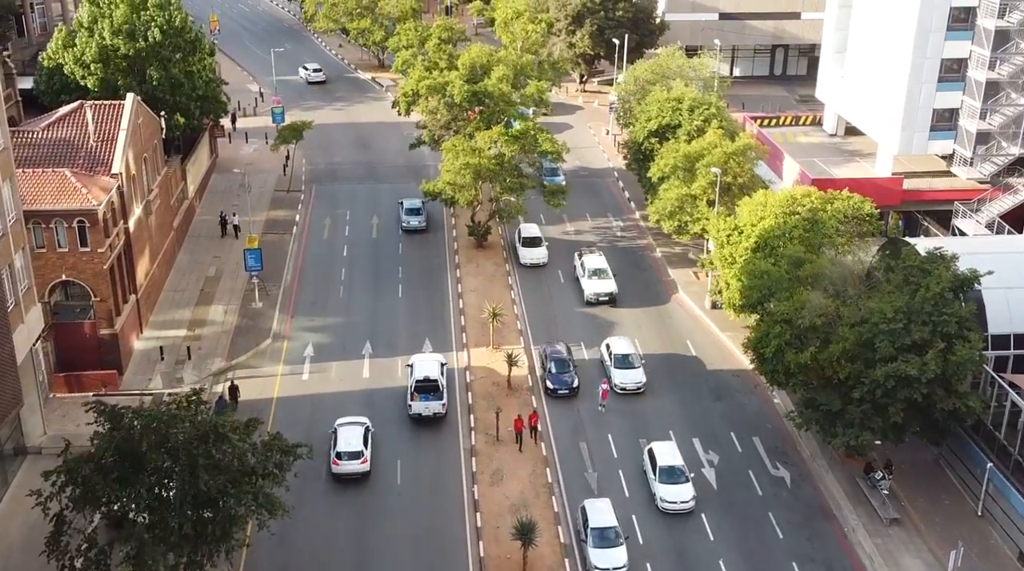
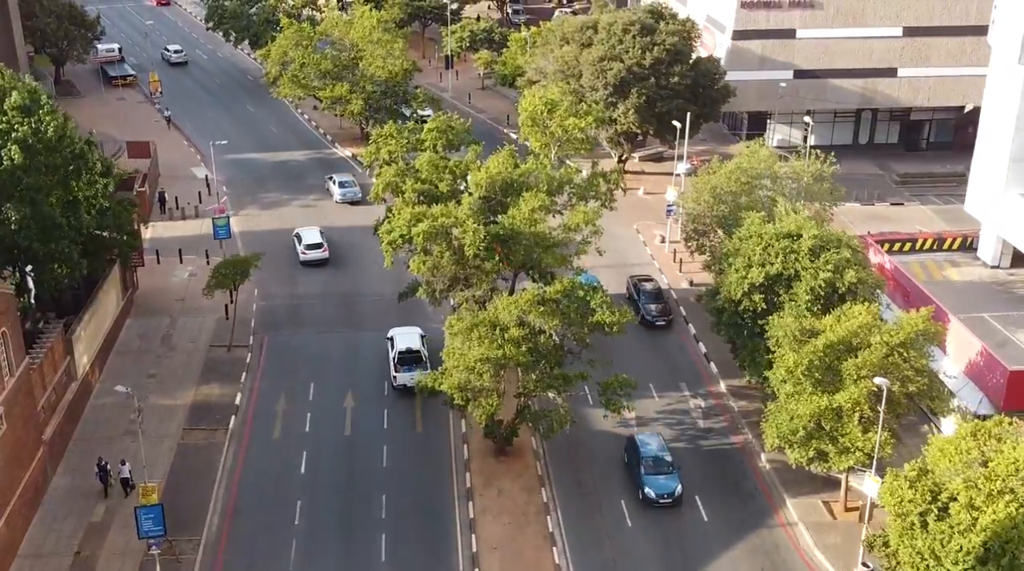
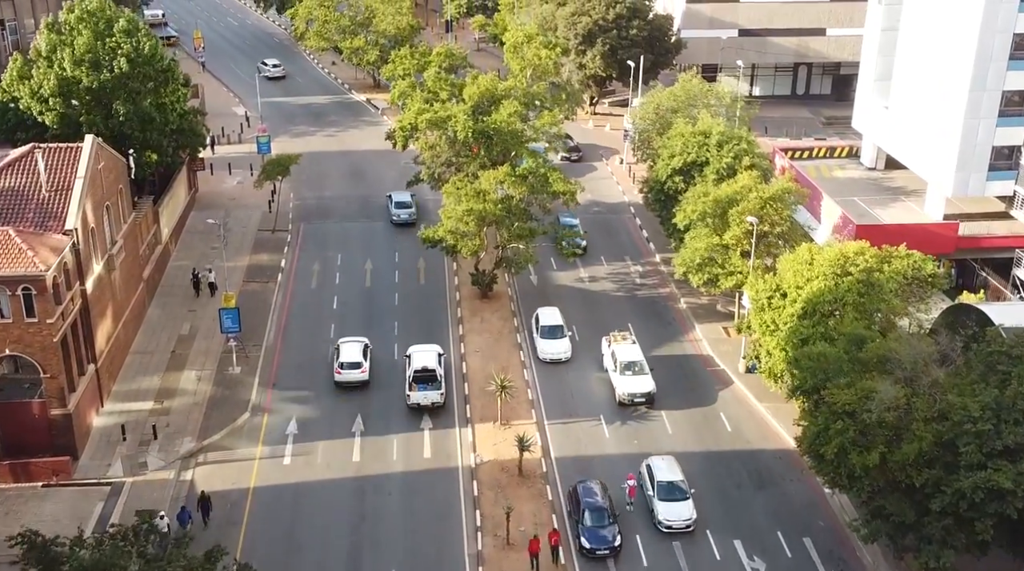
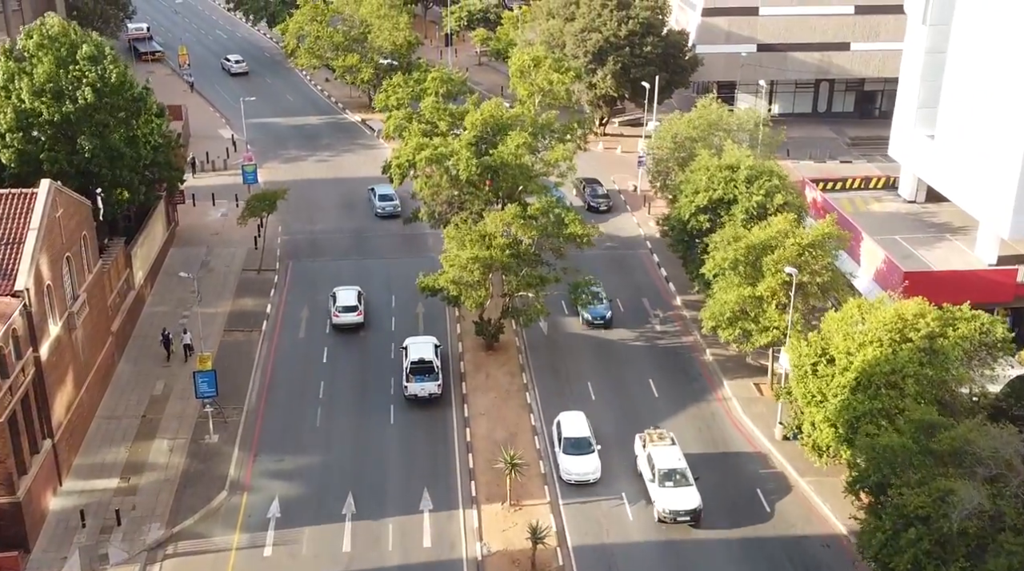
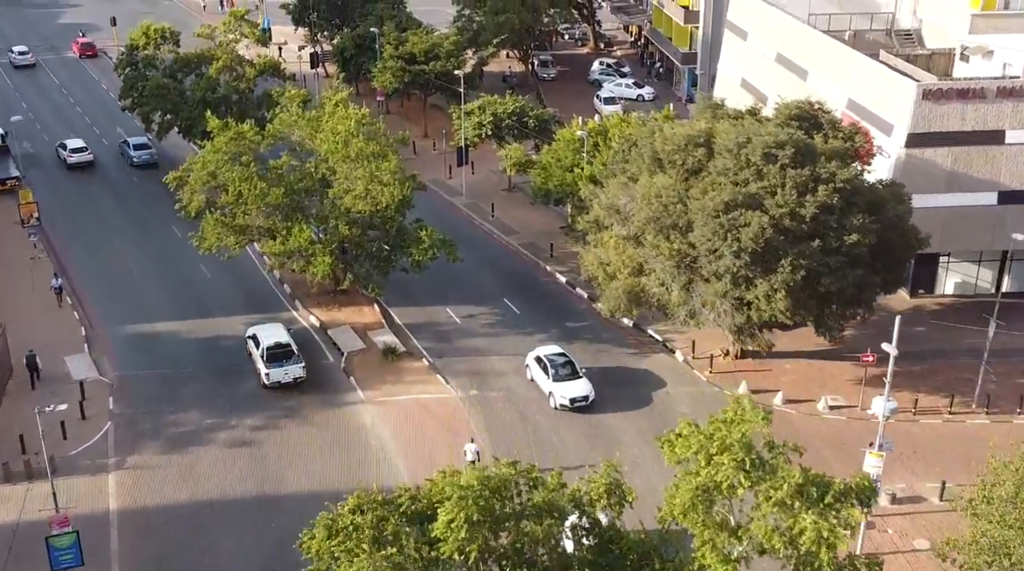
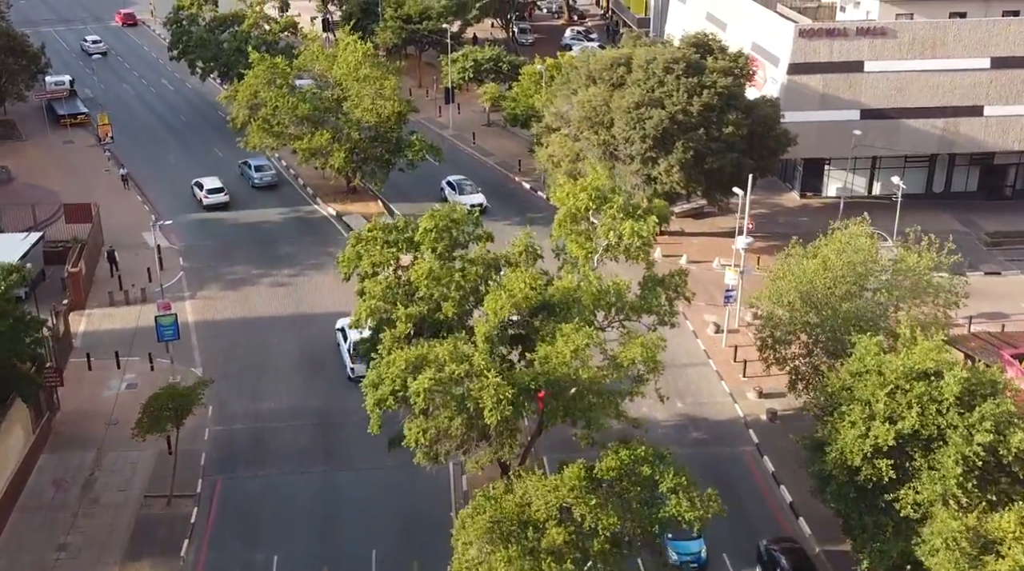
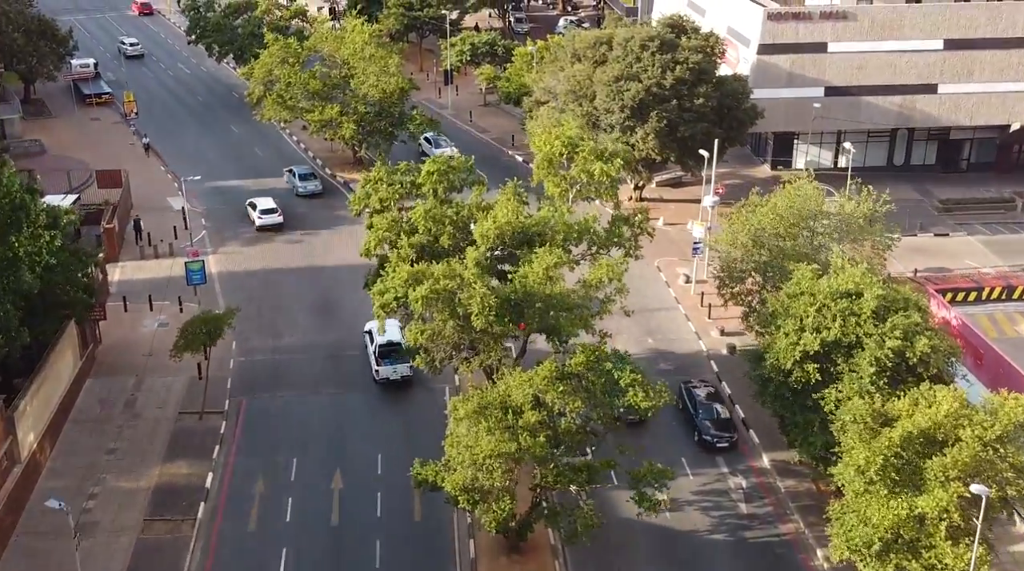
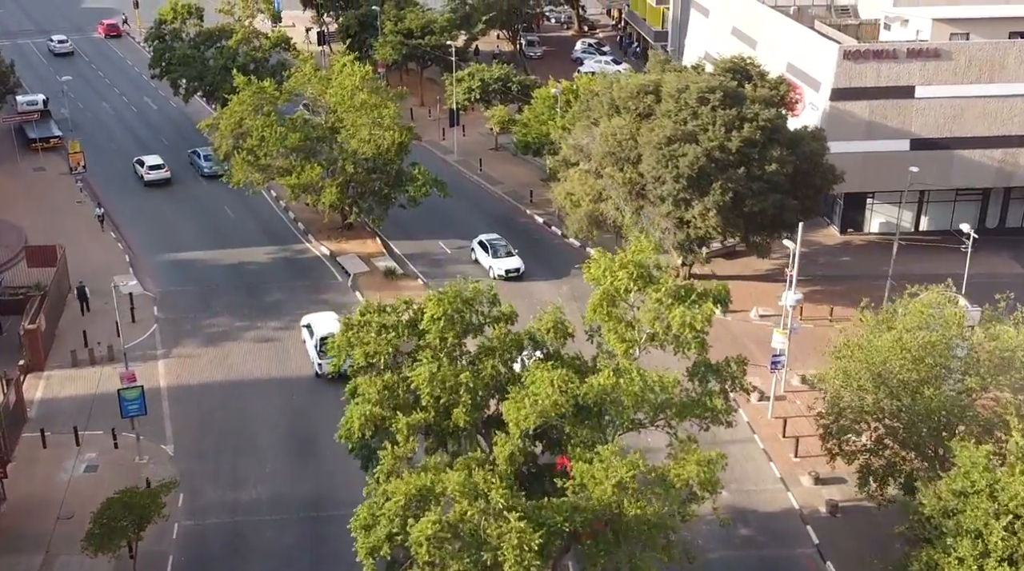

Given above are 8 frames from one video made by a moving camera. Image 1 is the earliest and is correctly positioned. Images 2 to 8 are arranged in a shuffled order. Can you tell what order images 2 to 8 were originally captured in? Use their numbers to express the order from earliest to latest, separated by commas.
3, 4, 2, 7, 6, 8, 5
